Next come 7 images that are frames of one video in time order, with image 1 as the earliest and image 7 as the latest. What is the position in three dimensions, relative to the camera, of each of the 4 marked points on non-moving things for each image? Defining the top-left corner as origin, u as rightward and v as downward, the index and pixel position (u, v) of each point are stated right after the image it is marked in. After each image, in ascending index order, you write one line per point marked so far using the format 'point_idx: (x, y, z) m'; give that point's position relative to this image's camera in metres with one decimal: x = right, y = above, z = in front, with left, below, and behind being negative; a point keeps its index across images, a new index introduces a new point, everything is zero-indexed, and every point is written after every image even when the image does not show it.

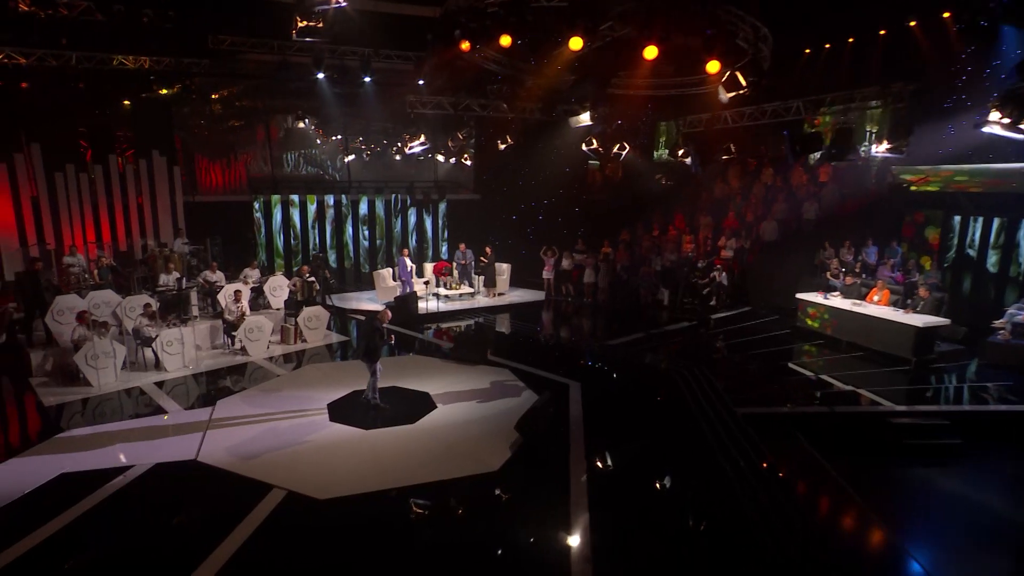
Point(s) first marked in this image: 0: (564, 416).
0: (+0.8, -1.7, +7.3) m
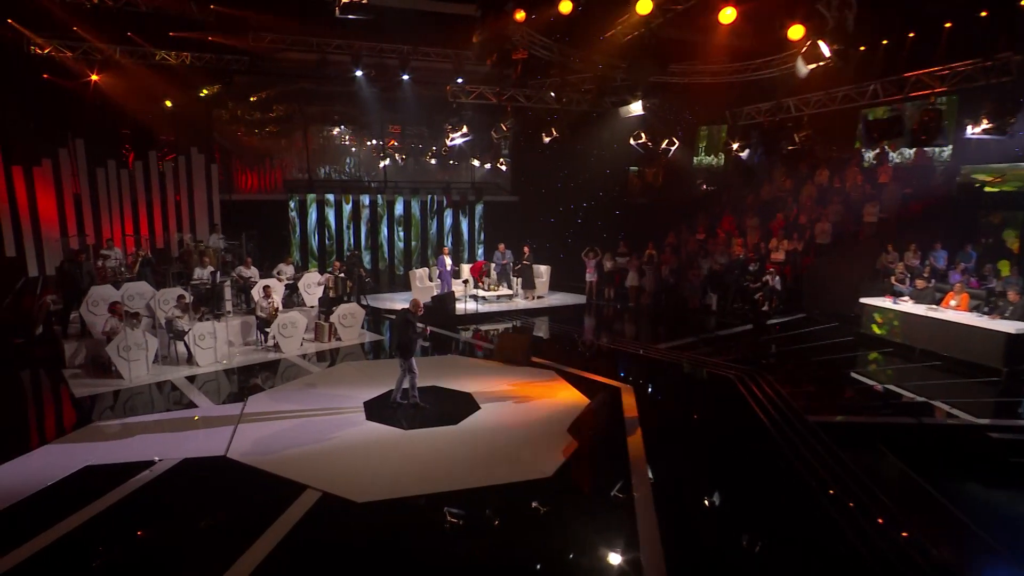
0: (+1.4, -1.6, +6.7) m
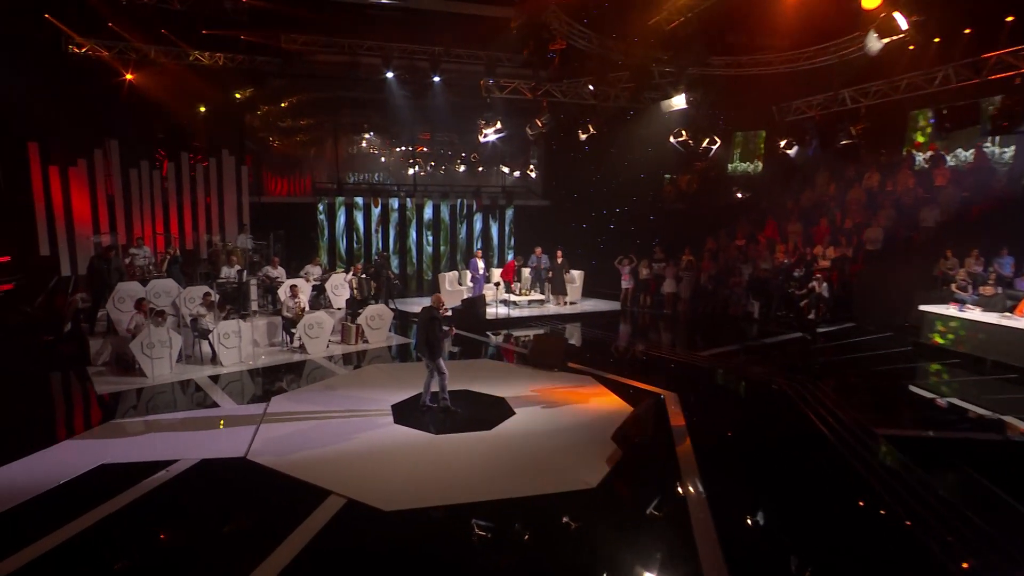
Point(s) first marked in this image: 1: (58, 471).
0: (+1.8, -1.6, +6.2) m
1: (-4.2, -1.7, +5.2) m
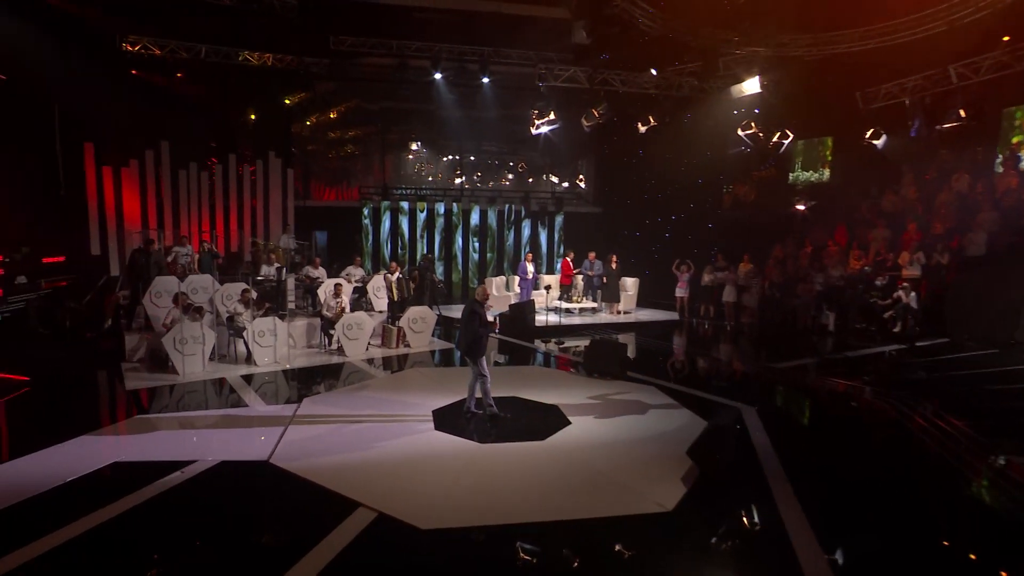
0: (+2.3, -1.5, +5.3) m
1: (-3.7, -1.5, +4.8) m
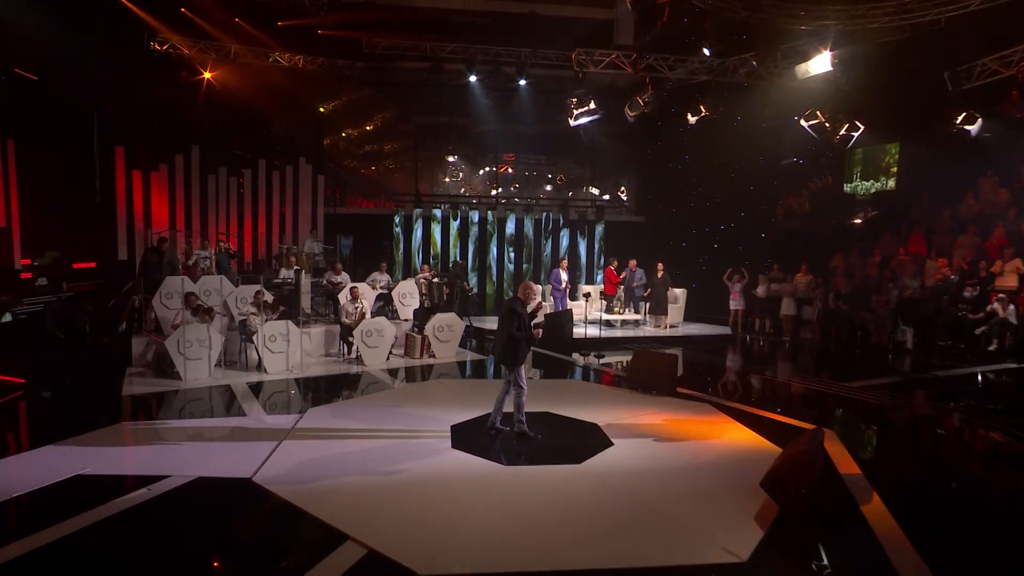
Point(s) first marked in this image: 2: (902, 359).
0: (+2.5, -1.5, +4.3) m
1: (-3.5, -1.4, +4.2) m
2: (+6.4, -1.2, +9.2) m
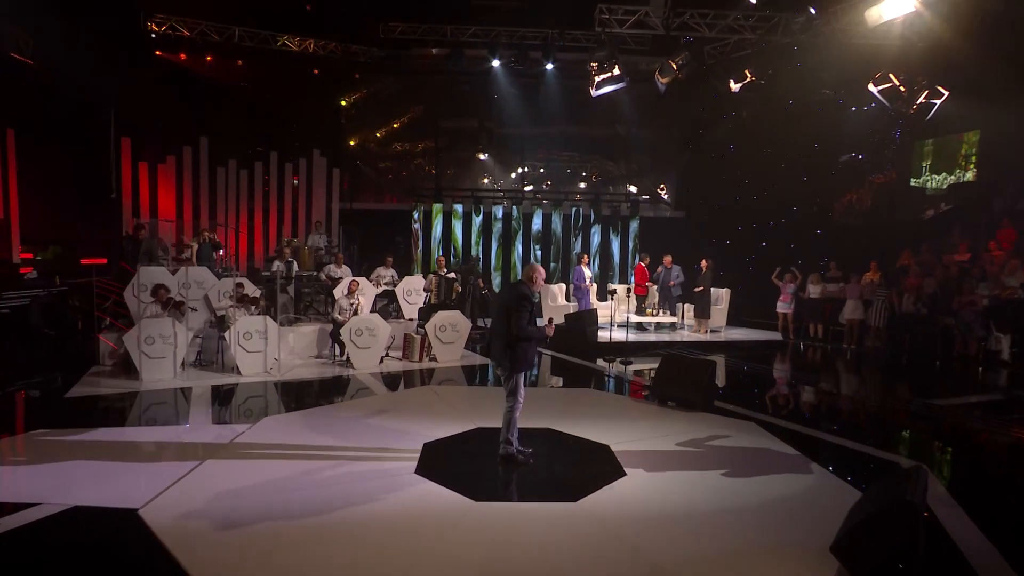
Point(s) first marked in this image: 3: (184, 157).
0: (+2.4, -1.4, +3.1) m
1: (-3.7, -1.3, +3.4) m
2: (+6.6, -1.2, +7.7) m
3: (-6.4, +2.6, +11.1) m
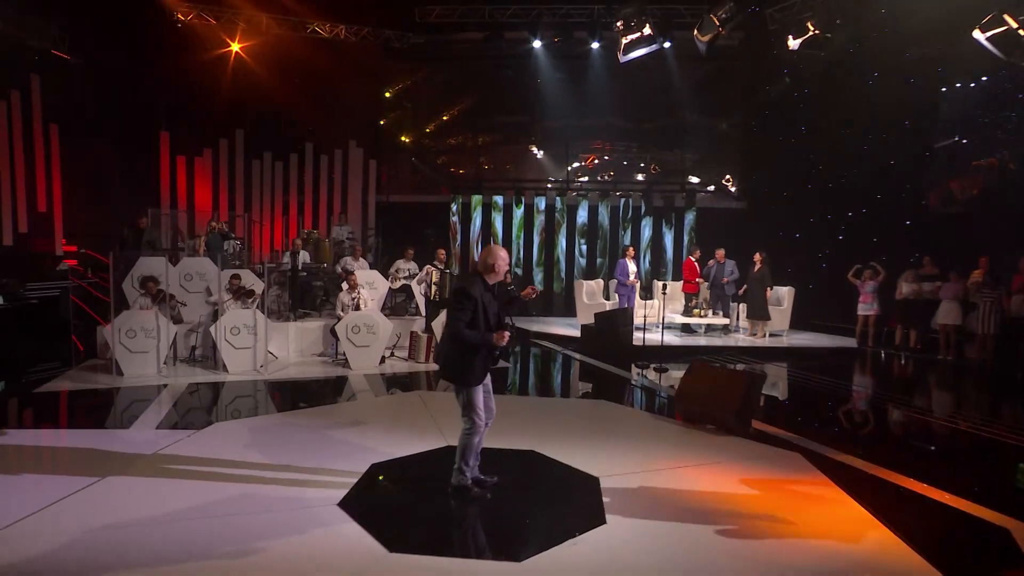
0: (+2.0, -1.4, +2.0) m
1: (-3.9, -1.2, +3.1) m
2: (+6.8, -1.2, +6.1) m
3: (-5.7, +2.7, +11.1) m
